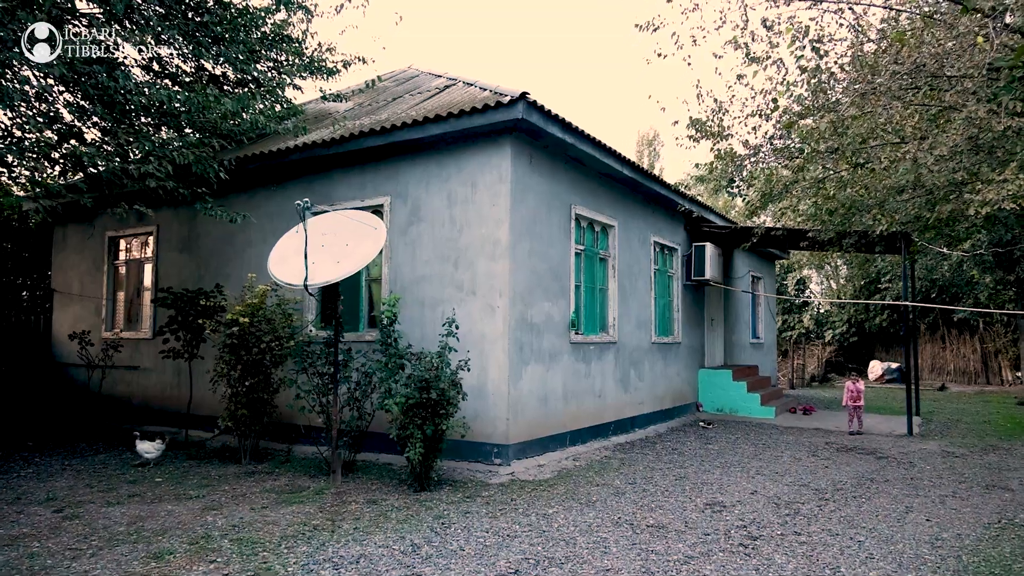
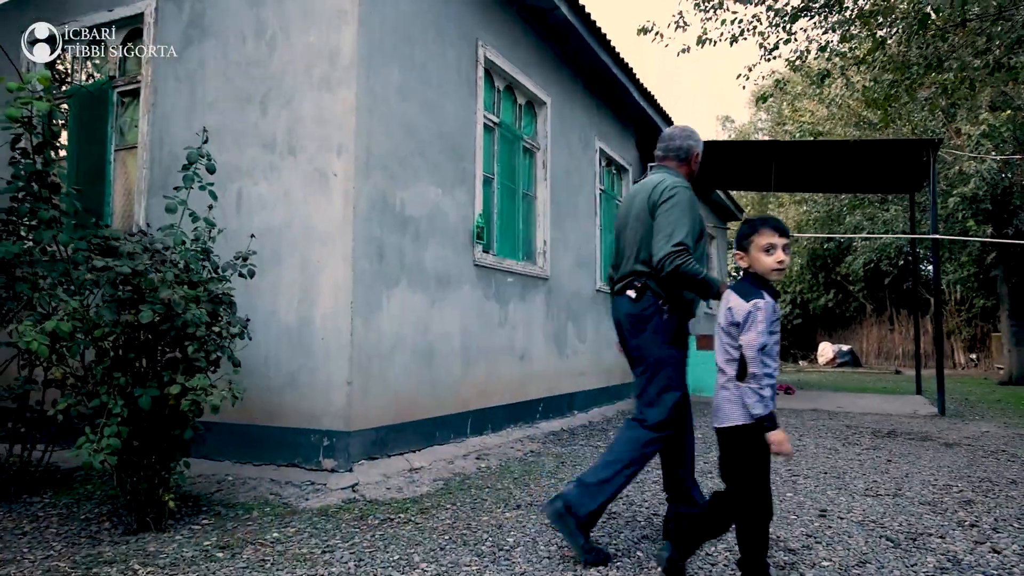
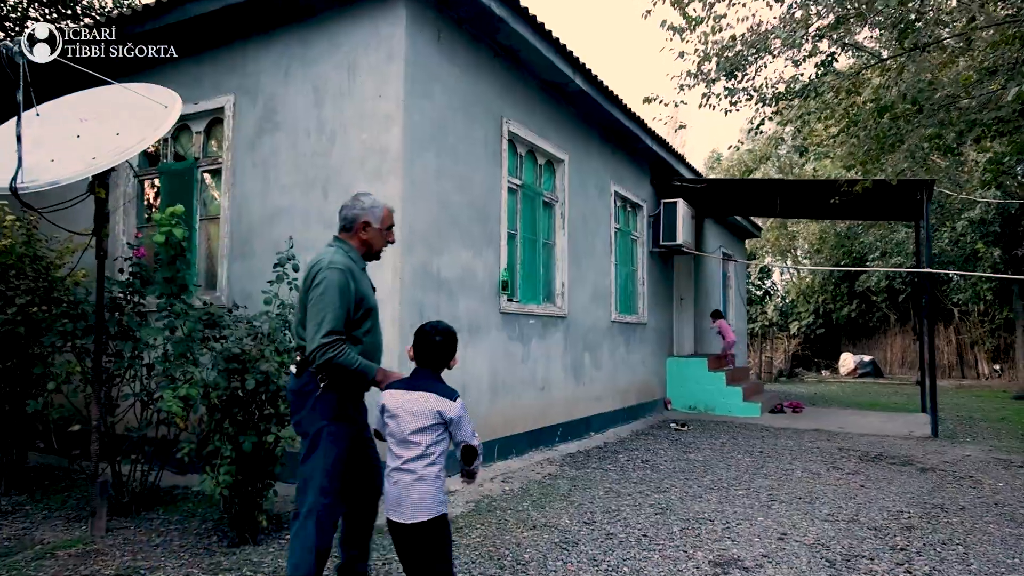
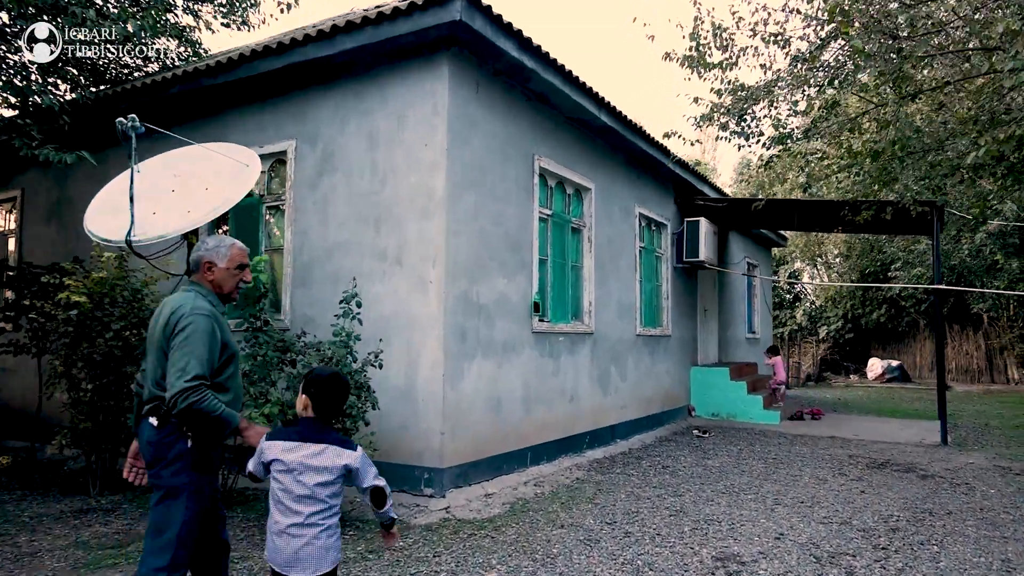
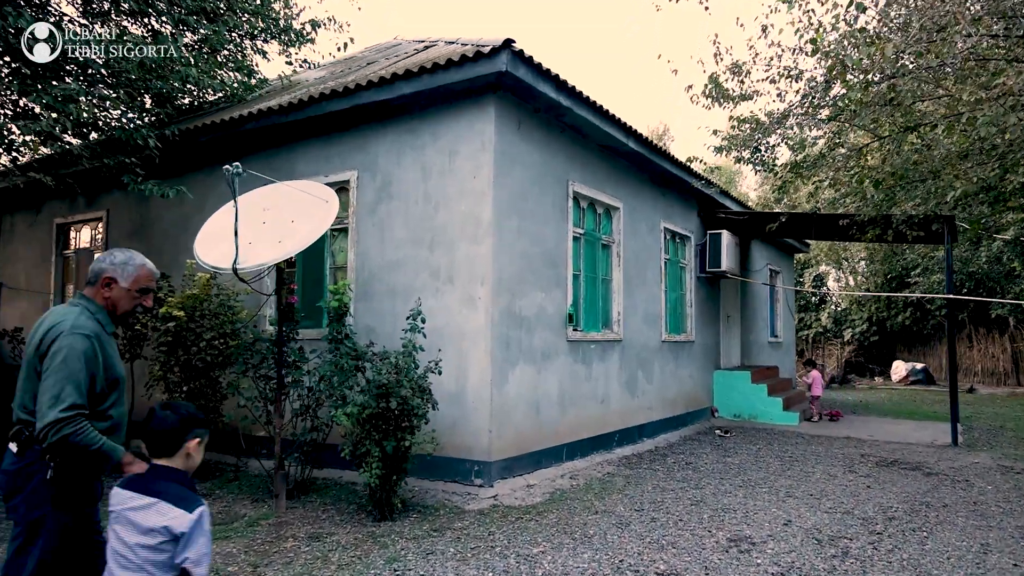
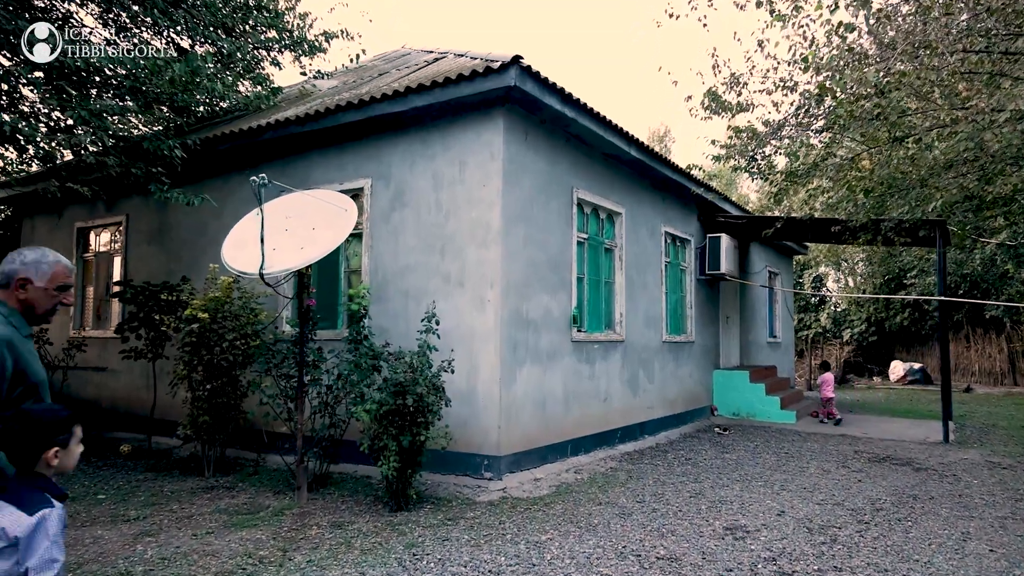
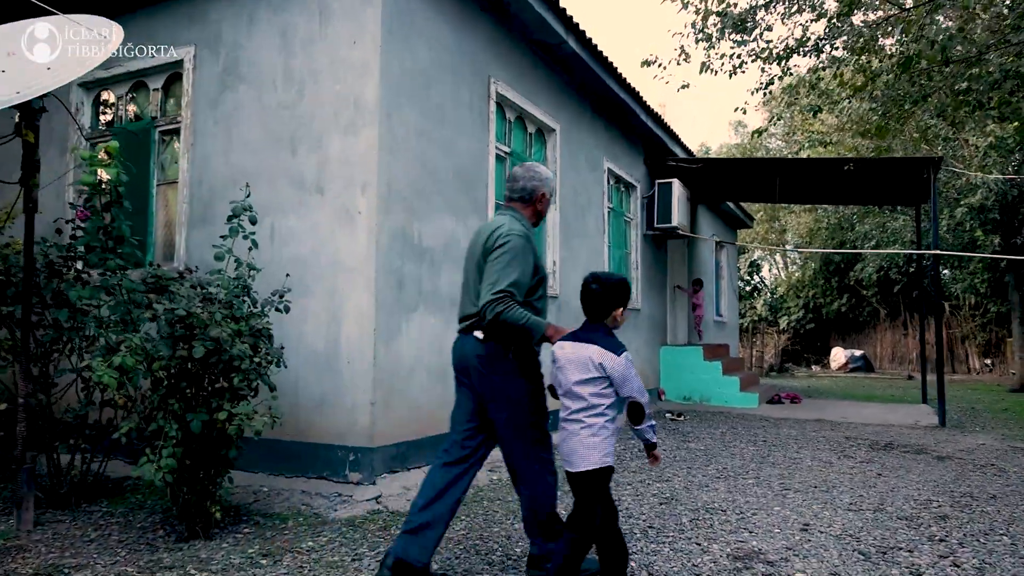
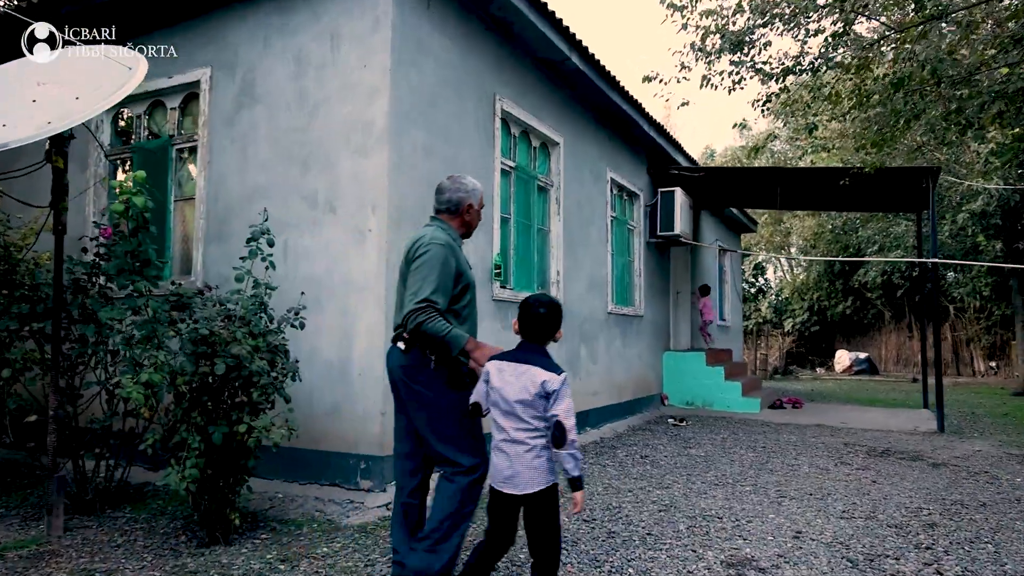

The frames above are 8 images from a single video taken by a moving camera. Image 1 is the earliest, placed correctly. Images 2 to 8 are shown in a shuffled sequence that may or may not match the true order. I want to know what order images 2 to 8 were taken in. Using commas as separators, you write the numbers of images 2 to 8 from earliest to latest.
6, 5, 4, 3, 8, 7, 2
